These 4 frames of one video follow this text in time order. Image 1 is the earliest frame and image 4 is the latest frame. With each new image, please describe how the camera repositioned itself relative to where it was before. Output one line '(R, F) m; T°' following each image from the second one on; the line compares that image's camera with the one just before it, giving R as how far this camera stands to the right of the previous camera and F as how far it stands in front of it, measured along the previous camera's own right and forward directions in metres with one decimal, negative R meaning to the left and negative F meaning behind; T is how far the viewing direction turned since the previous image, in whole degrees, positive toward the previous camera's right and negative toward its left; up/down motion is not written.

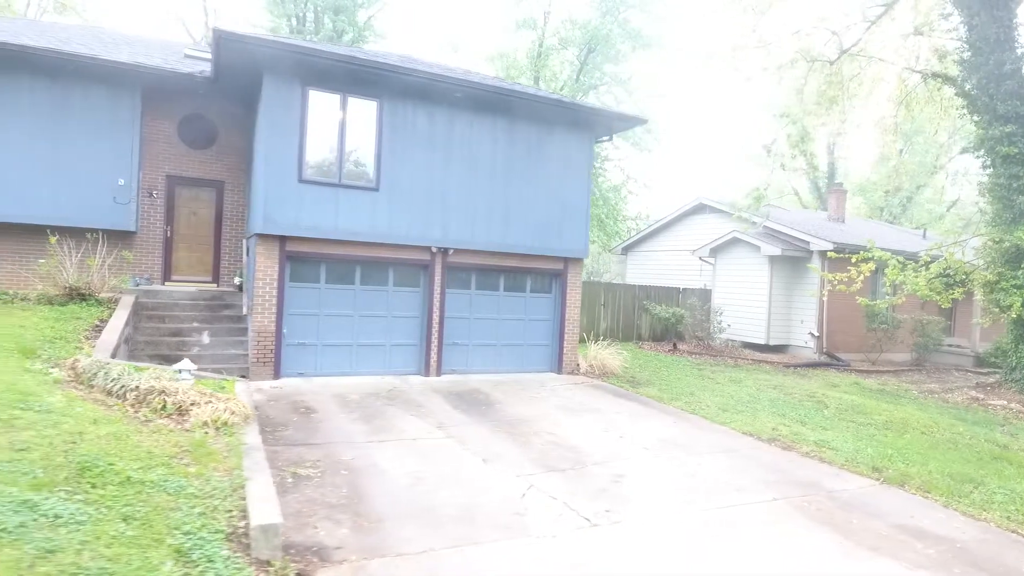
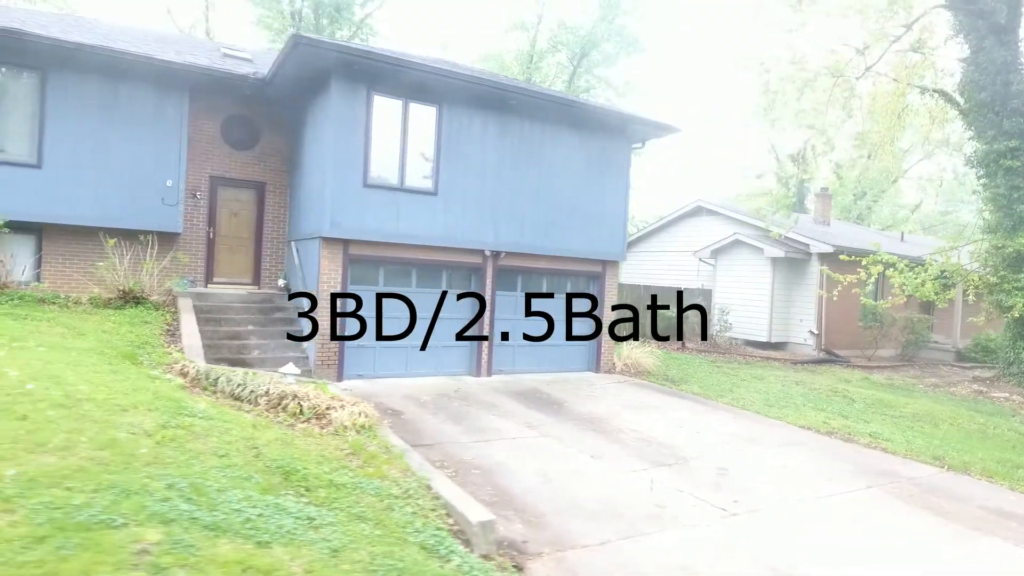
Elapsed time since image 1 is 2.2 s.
(-1.8, -0.3) m; +5°
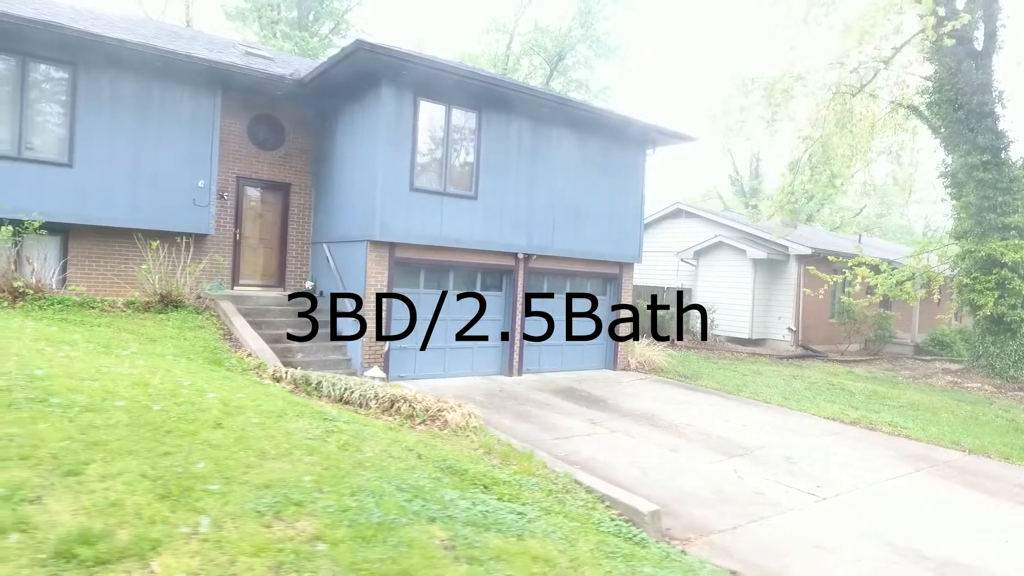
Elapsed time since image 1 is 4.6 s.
(-1.8, -0.3) m; +6°
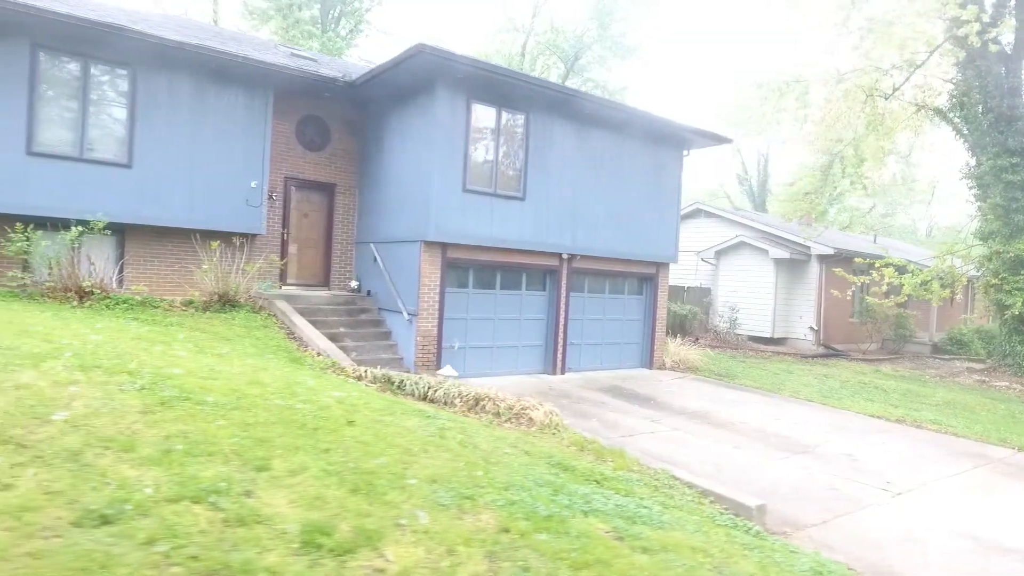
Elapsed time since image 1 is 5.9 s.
(-1.0, -0.2) m; +1°
